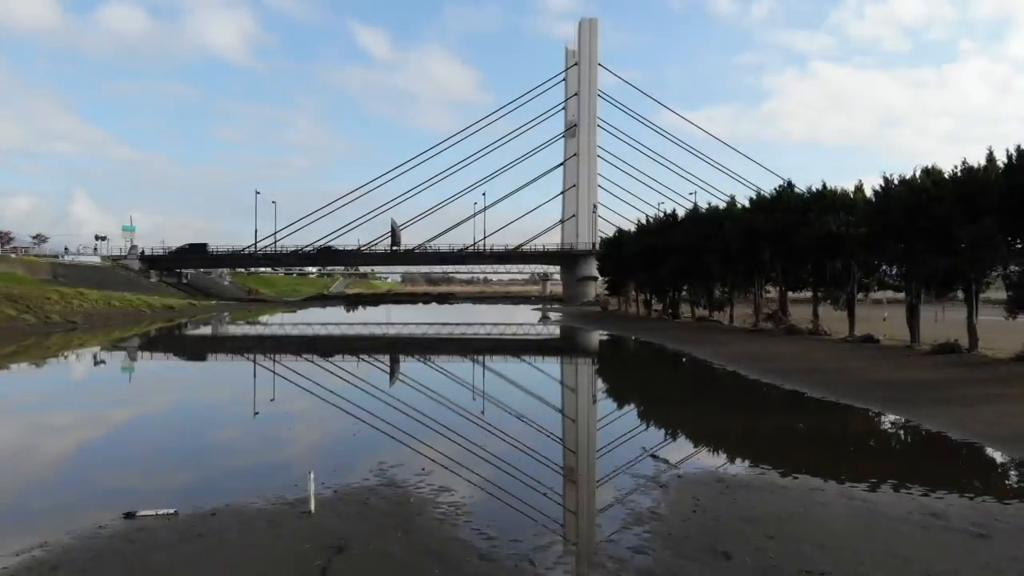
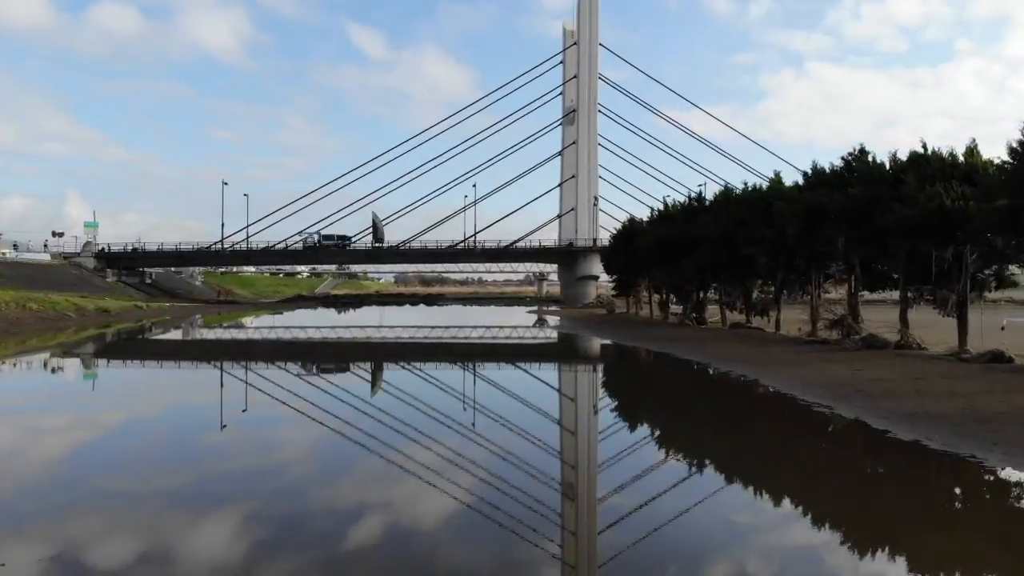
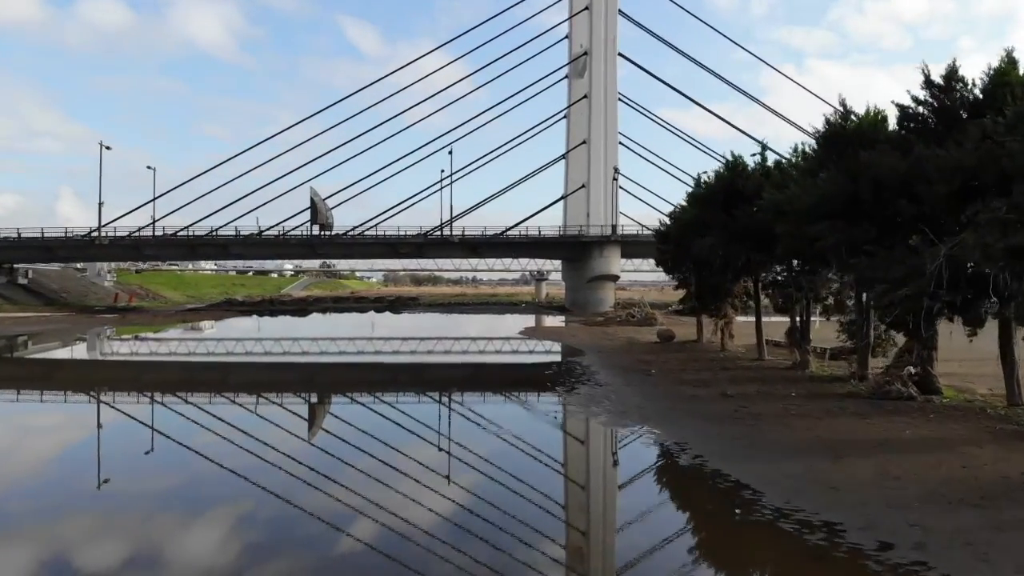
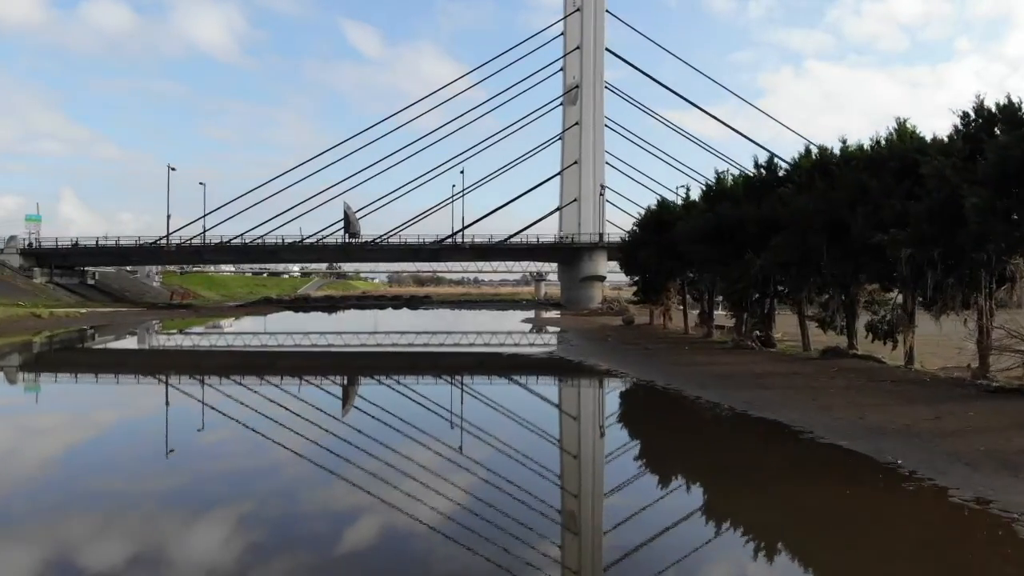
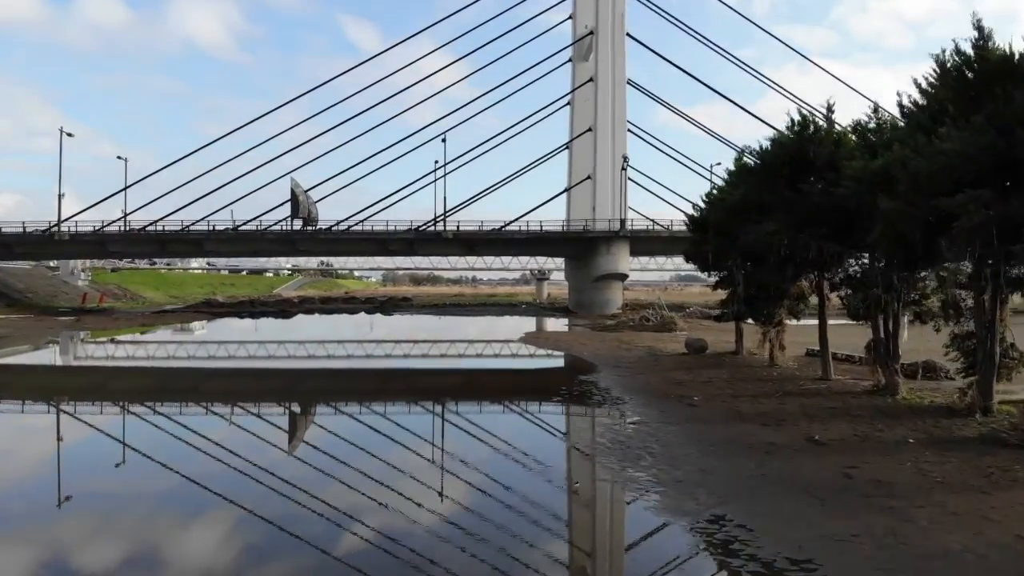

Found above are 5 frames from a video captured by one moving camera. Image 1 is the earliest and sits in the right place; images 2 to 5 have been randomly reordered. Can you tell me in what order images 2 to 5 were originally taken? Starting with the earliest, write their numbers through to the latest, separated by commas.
2, 4, 3, 5
